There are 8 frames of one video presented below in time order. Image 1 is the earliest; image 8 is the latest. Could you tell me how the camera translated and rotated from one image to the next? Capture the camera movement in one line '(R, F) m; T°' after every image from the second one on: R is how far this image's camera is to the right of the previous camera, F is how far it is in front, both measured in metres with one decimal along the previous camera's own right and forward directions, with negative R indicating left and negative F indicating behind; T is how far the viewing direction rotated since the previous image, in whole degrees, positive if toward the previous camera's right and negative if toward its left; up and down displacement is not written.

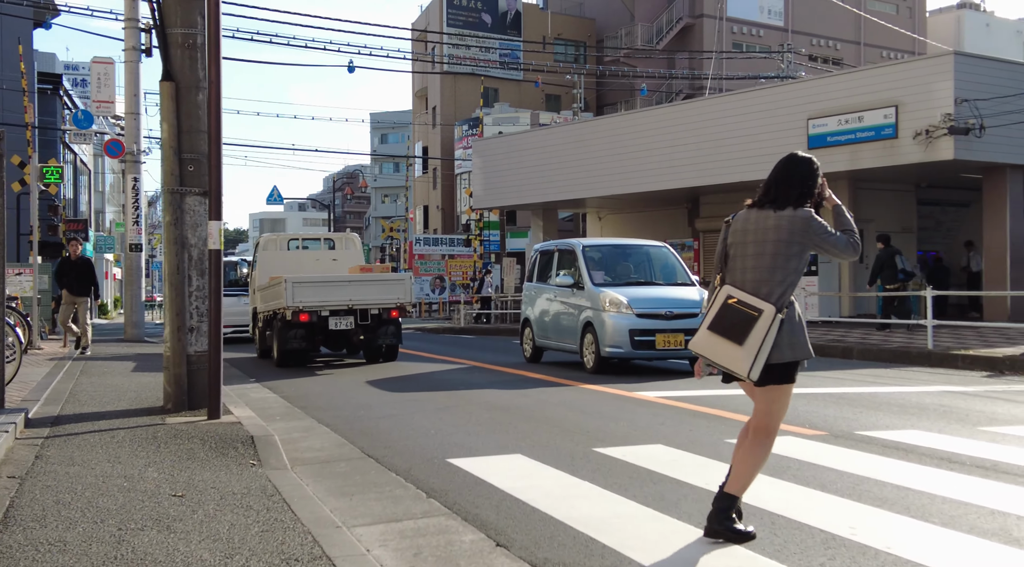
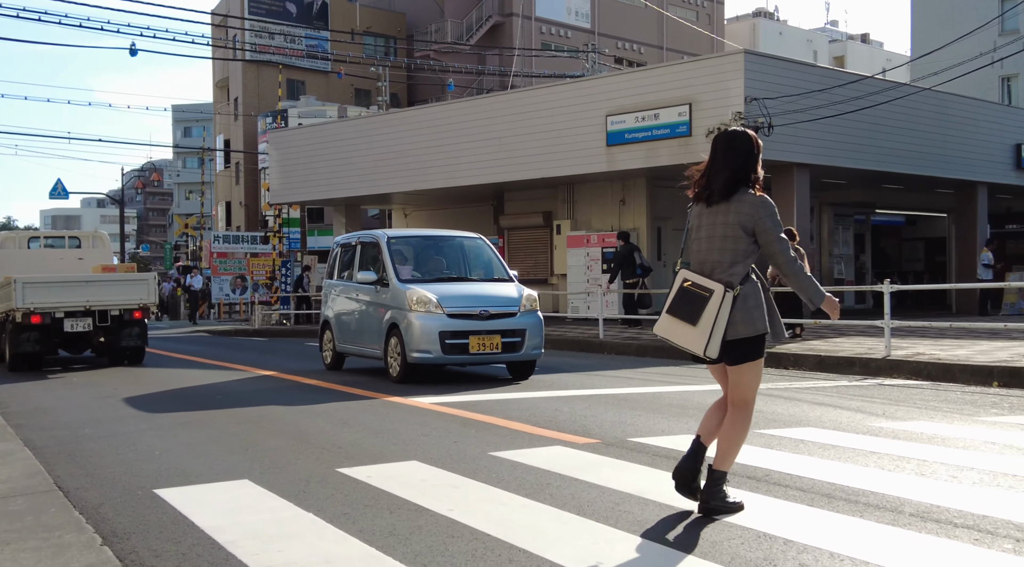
(+0.5, +0.8) m; +10°
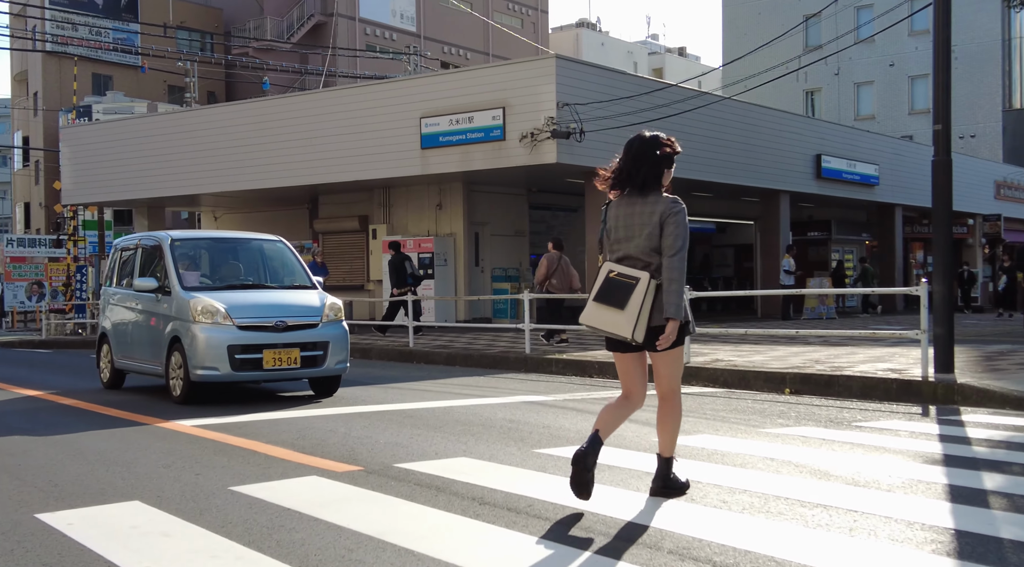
(+0.5, +0.6) m; +10°
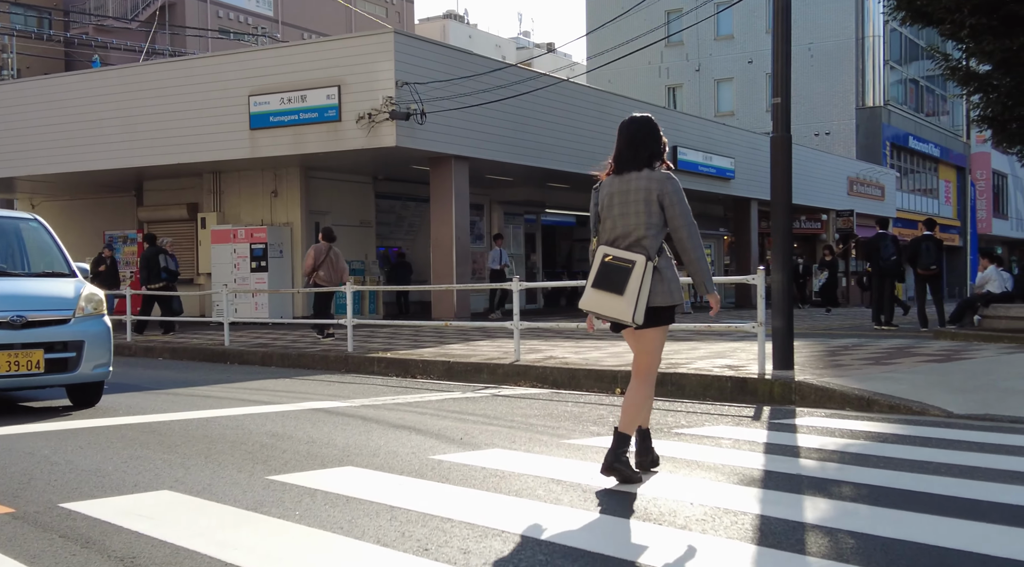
(+0.7, +1.2) m; +7°
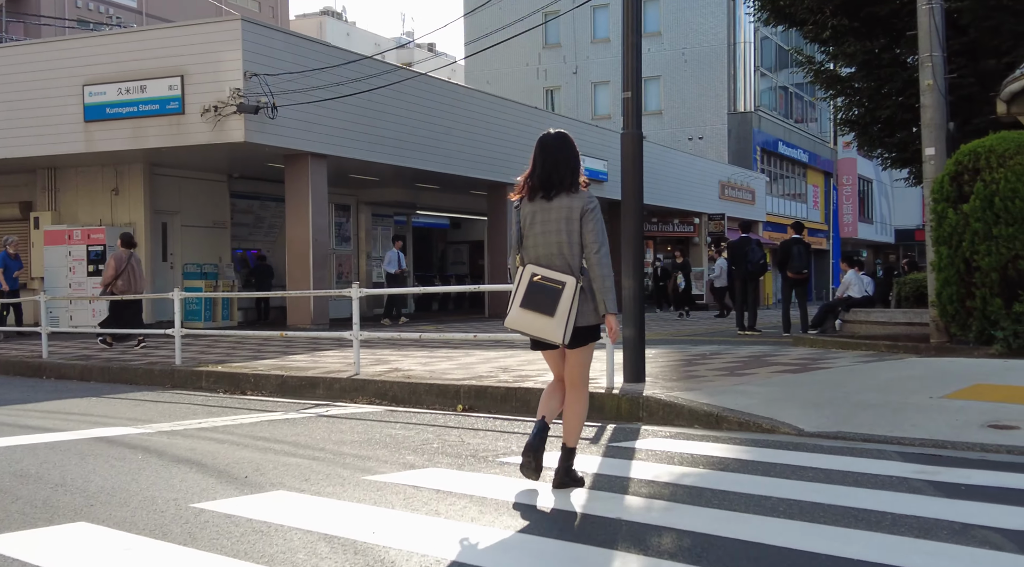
(+0.5, +0.8) m; +7°
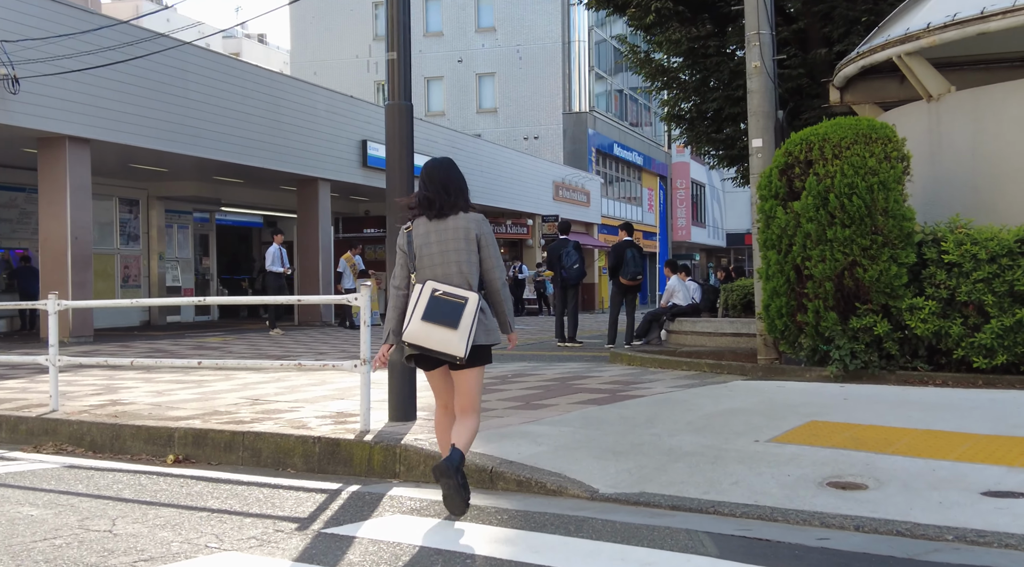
(+0.8, +1.8) m; +9°
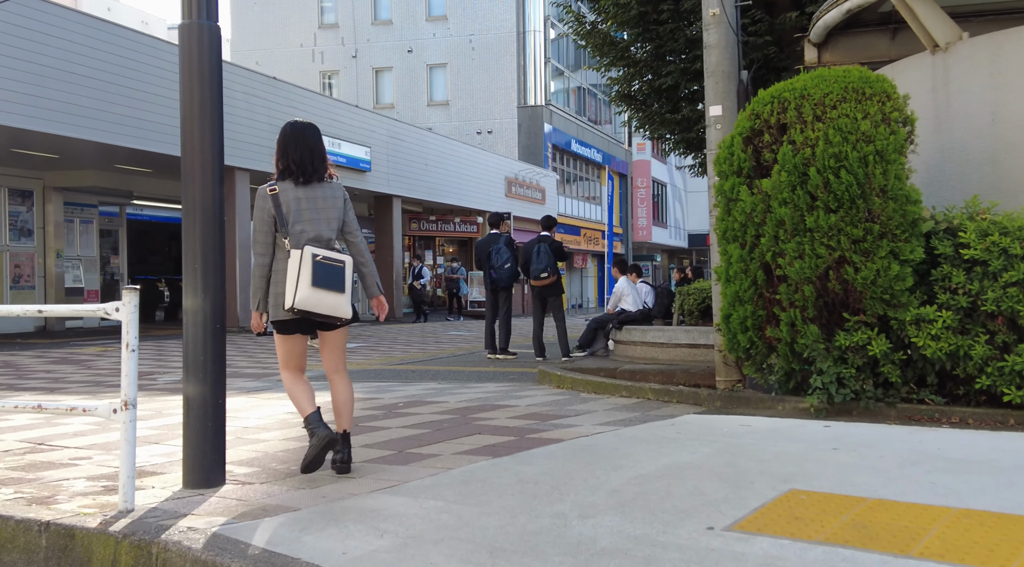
(+0.5, +2.0) m; +2°
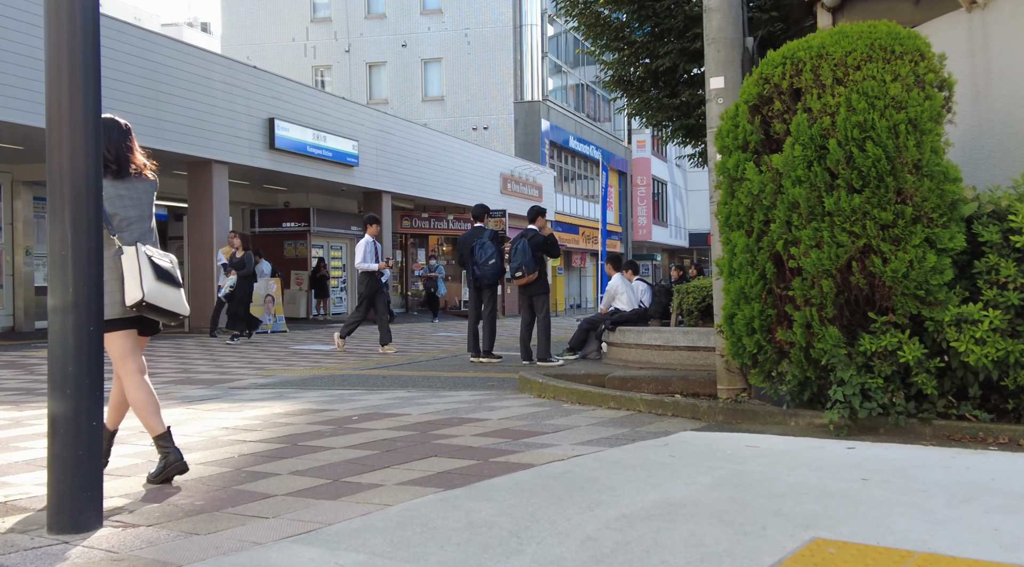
(+0.2, +0.9) m; 0°
